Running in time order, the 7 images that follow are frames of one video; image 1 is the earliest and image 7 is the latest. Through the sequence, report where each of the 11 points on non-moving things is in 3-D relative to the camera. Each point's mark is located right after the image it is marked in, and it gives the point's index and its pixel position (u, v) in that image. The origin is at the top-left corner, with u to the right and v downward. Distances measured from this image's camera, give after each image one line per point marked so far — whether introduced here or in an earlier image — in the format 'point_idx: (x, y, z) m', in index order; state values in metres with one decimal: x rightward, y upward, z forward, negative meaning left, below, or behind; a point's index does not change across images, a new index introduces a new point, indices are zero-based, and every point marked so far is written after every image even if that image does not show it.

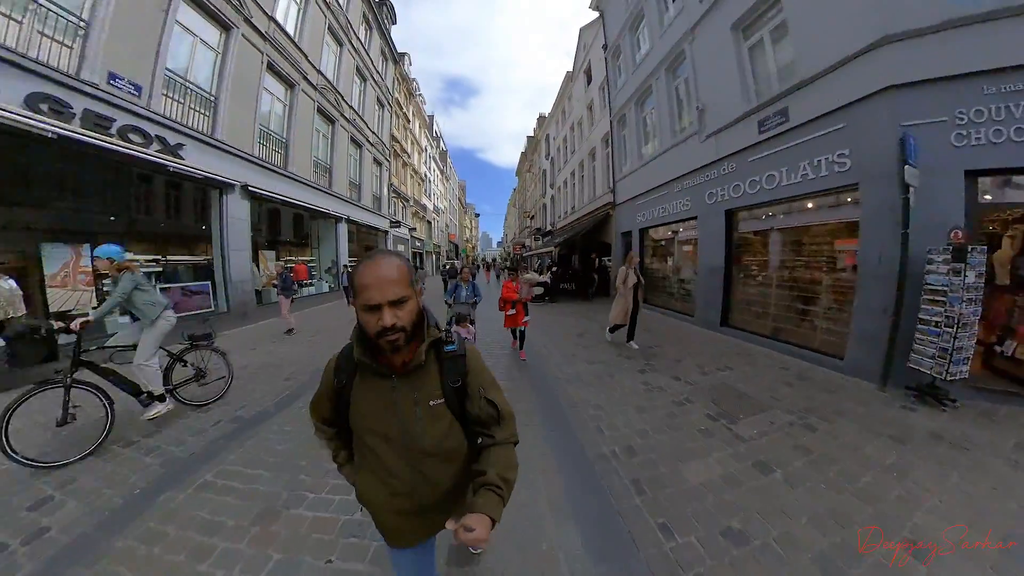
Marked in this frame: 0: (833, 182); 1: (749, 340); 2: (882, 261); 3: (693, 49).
0: (+4.8, +1.7, +4.5) m
1: (+4.7, -1.0, +6.0) m
2: (+5.0, +0.4, +4.1) m
3: (+4.0, +5.7, +7.1) m
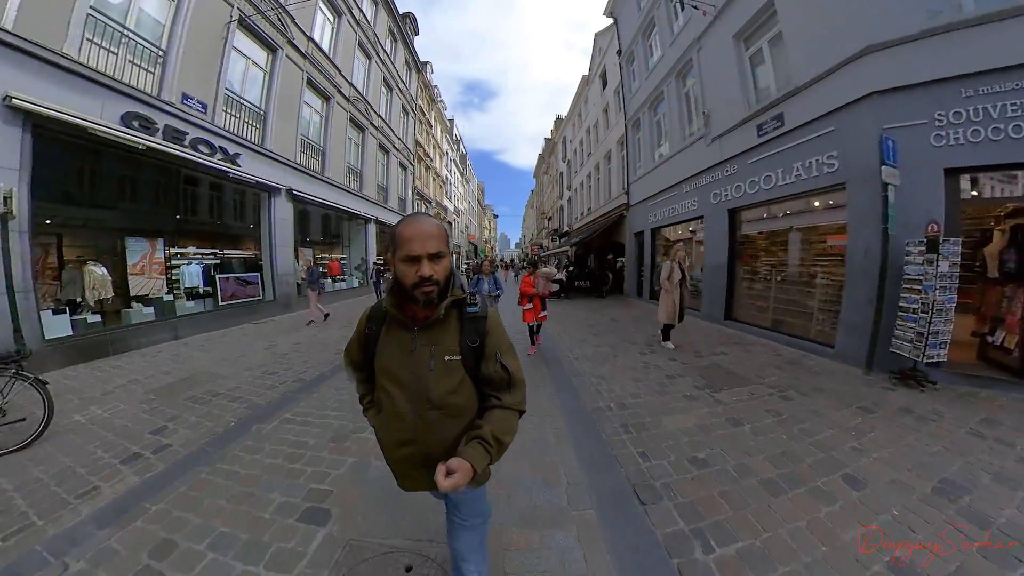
0: (+5.0, +1.8, +4.9) m
1: (+5.0, -0.9, +6.3) m
2: (+5.2, +0.5, +4.4) m
3: (+4.4, +5.8, +7.5) m
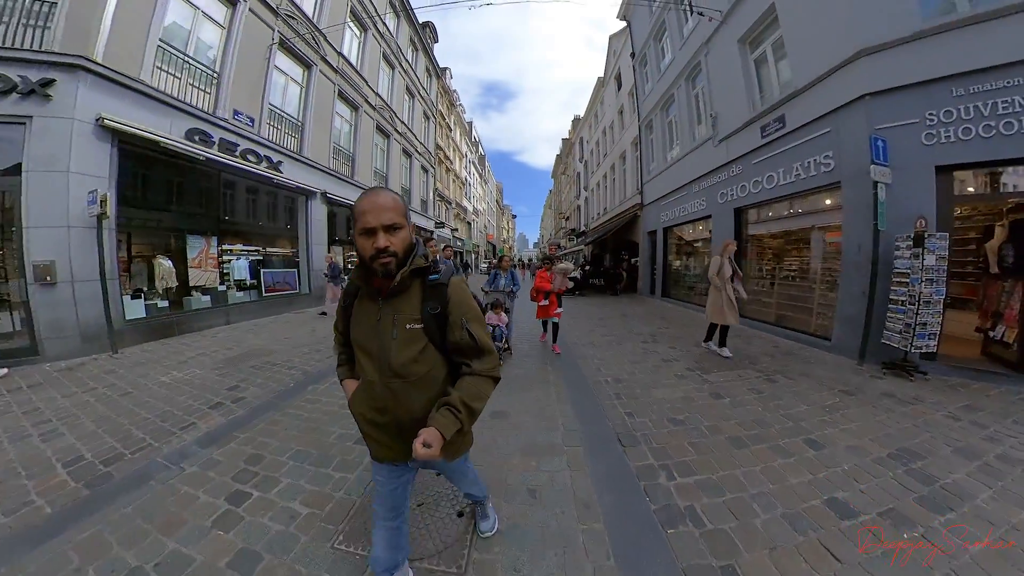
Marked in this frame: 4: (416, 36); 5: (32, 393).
0: (+5.2, +1.9, +5.1) m
1: (+5.2, -0.8, +6.6) m
2: (+5.4, +0.6, +4.6) m
3: (+4.9, +5.9, +7.8) m
4: (-6.5, +15.3, +18.5) m
5: (-7.1, -1.6, +4.4) m
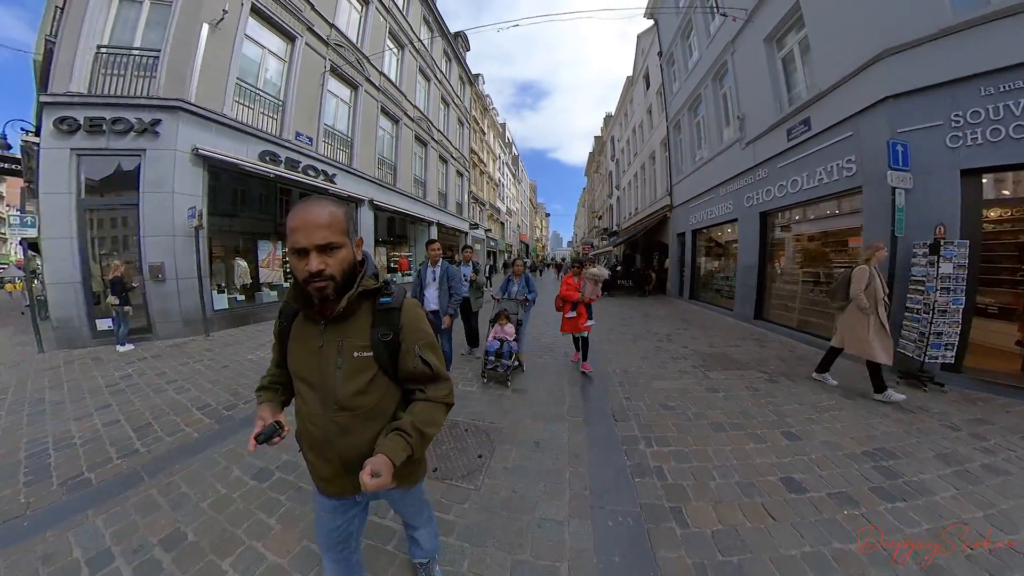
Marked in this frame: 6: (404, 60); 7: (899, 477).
0: (+5.7, +1.8, +5.2) m
1: (+5.8, -0.9, +6.6) m
2: (+5.8, +0.5, +4.7) m
3: (+5.7, +5.8, +7.8) m
4: (-4.1, +15.6, +19.6) m
5: (-6.7, -1.4, +5.9) m
6: (-5.4, +11.4, +15.1) m
7: (+3.5, -1.7, +2.7) m
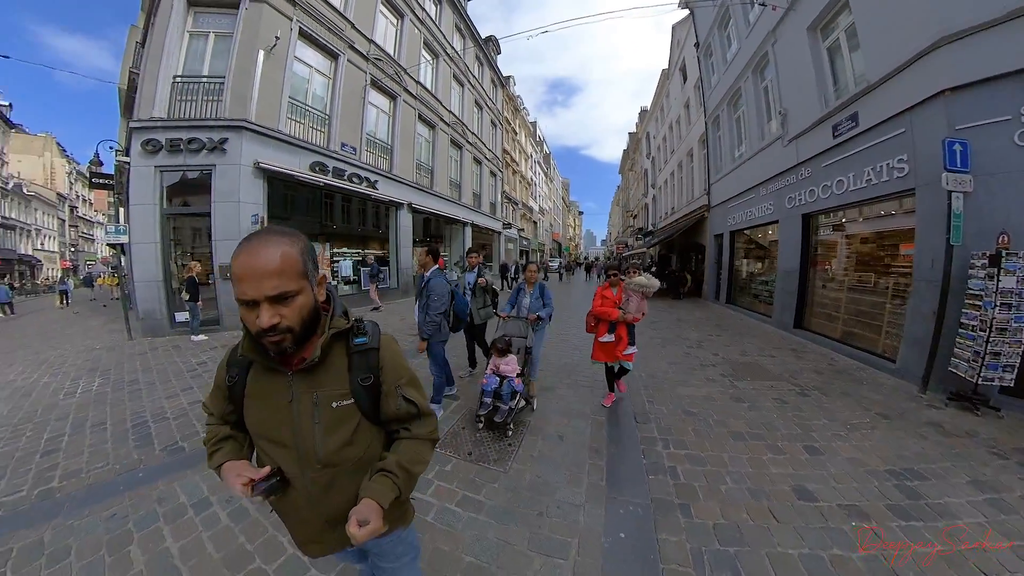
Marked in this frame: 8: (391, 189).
0: (+6.2, +1.6, +4.9) m
1: (+6.4, -1.1, +6.3) m
2: (+6.2, +0.3, +4.4) m
3: (+6.5, +5.6, +7.4) m
4: (-1.9, +15.7, +20.1) m
5: (-6.1, -1.4, +6.9) m
6: (-3.7, +11.4, +15.8) m
7: (+3.7, -1.9, +2.7) m
8: (-5.0, +4.2, +12.9) m
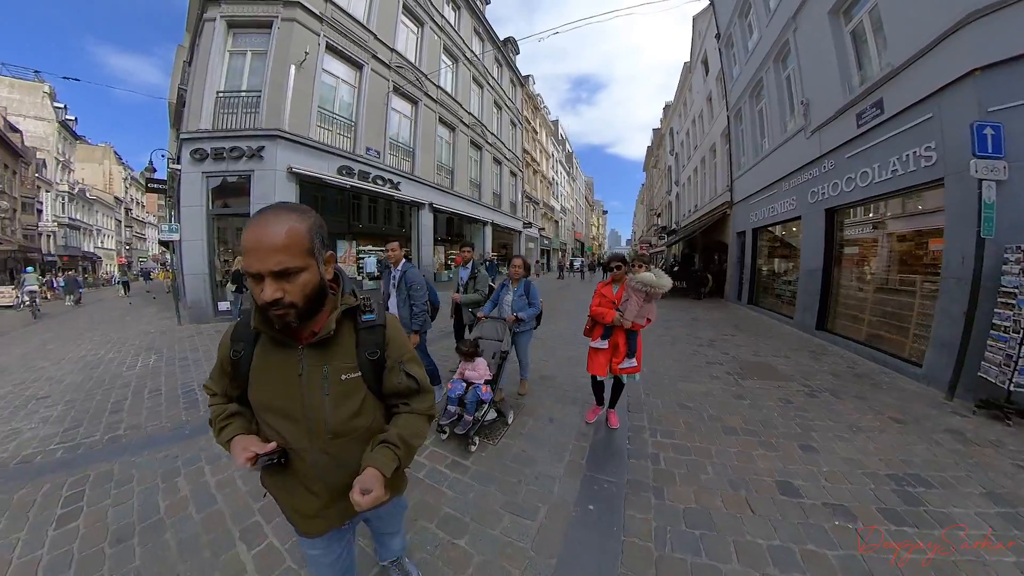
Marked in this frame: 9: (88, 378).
0: (+6.1, +1.6, +4.5) m
1: (+6.4, -1.1, +5.9) m
2: (+6.1, +0.3, +4.0) m
3: (+6.8, +5.7, +7.0) m
4: (-0.5, +15.8, +20.3) m
5: (-6.0, -1.2, +7.5) m
6: (-2.7, +11.6, +16.2) m
7: (+3.4, -1.8, +2.5) m
8: (-4.3, +4.3, +13.4) m
9: (-7.2, -1.6, +5.1) m
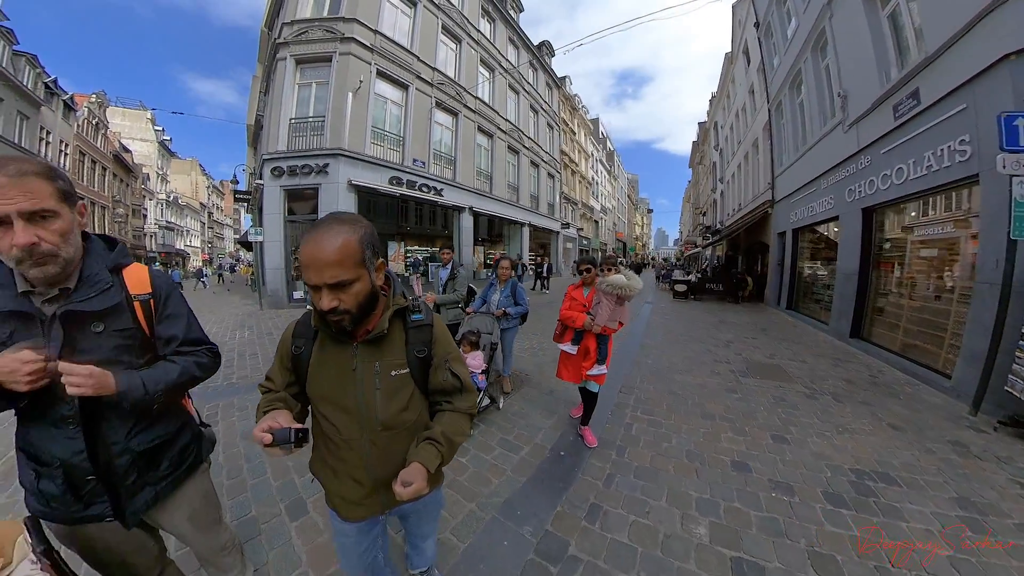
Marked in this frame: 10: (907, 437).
0: (+6.1, +1.5, +4.1) m
1: (+6.6, -1.2, +5.5) m
2: (+6.0, +0.3, +3.7) m
3: (+7.2, +5.6, +6.5) m
4: (+2.2, +15.8, +20.7) m
5: (-5.5, -1.0, +8.9) m
6: (-0.7, +11.7, +16.9) m
7: (+3.1, -1.8, +2.6) m
8: (-2.9, +4.5, +14.5) m
9: (-7.0, -1.3, +6.6) m
10: (+4.3, -1.7, +3.2) m
